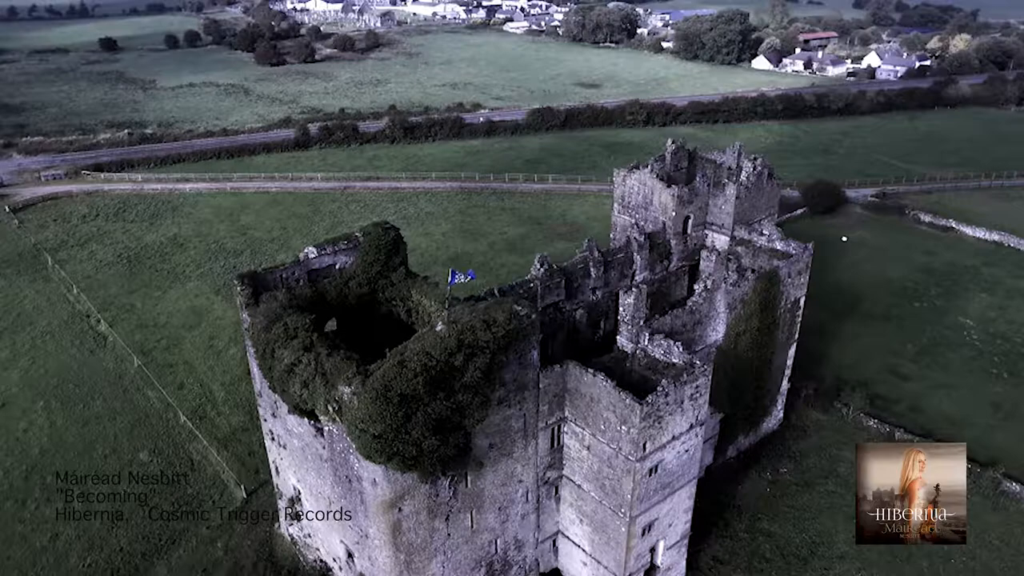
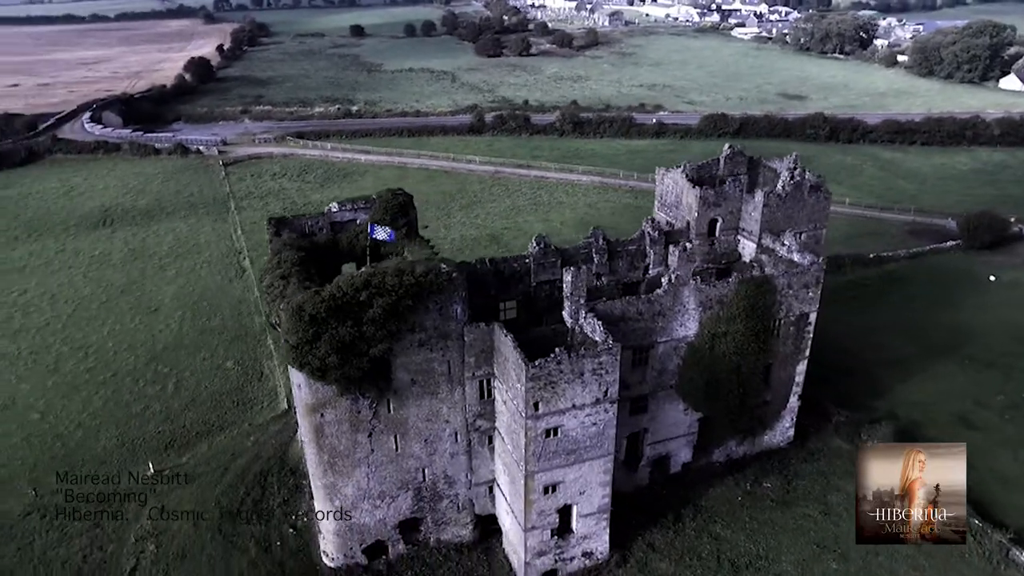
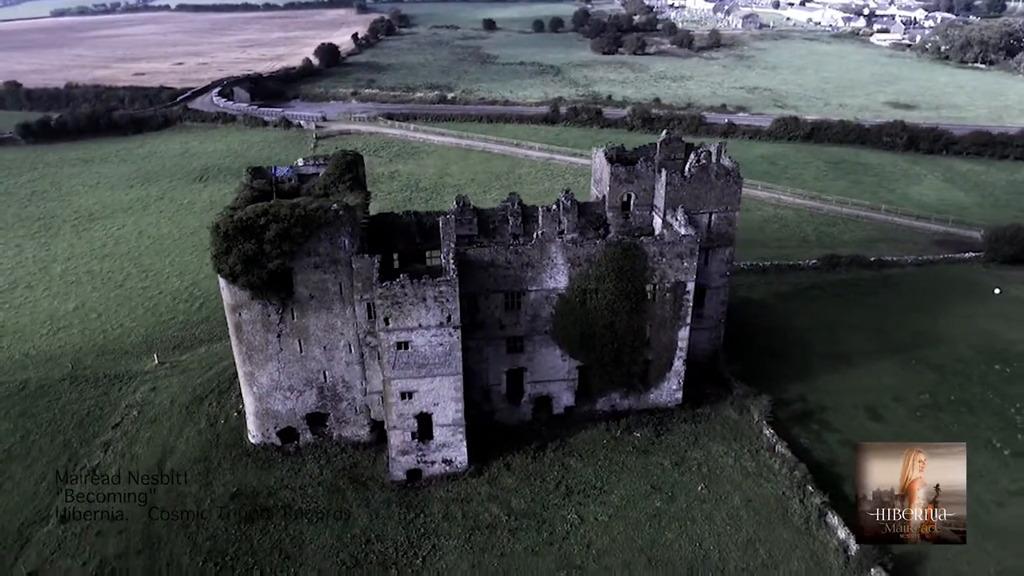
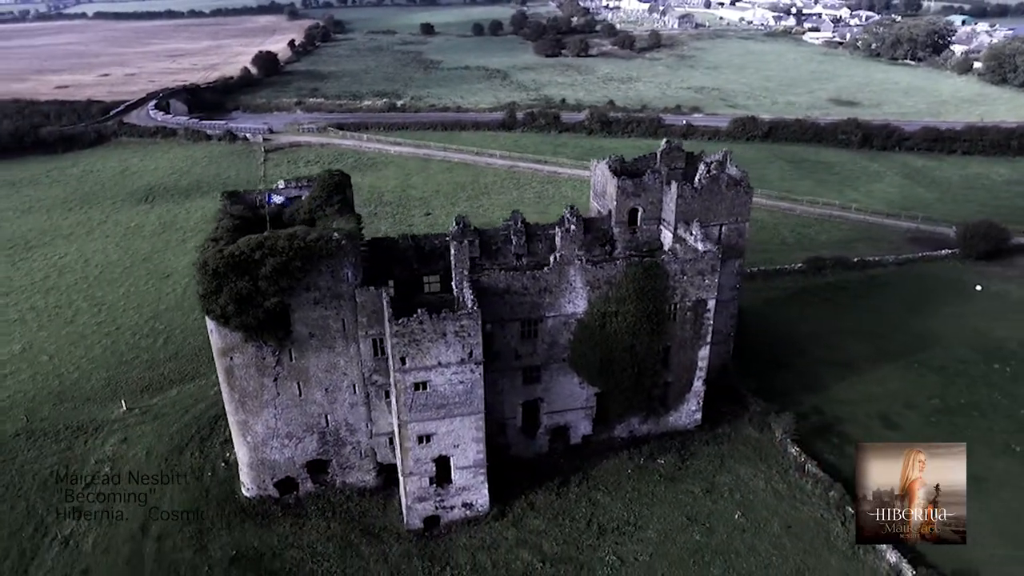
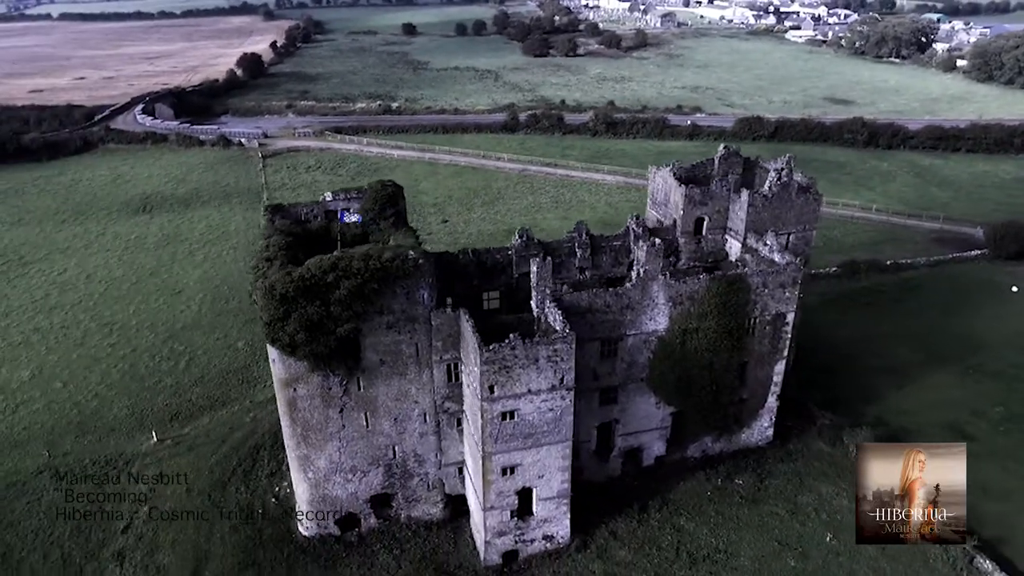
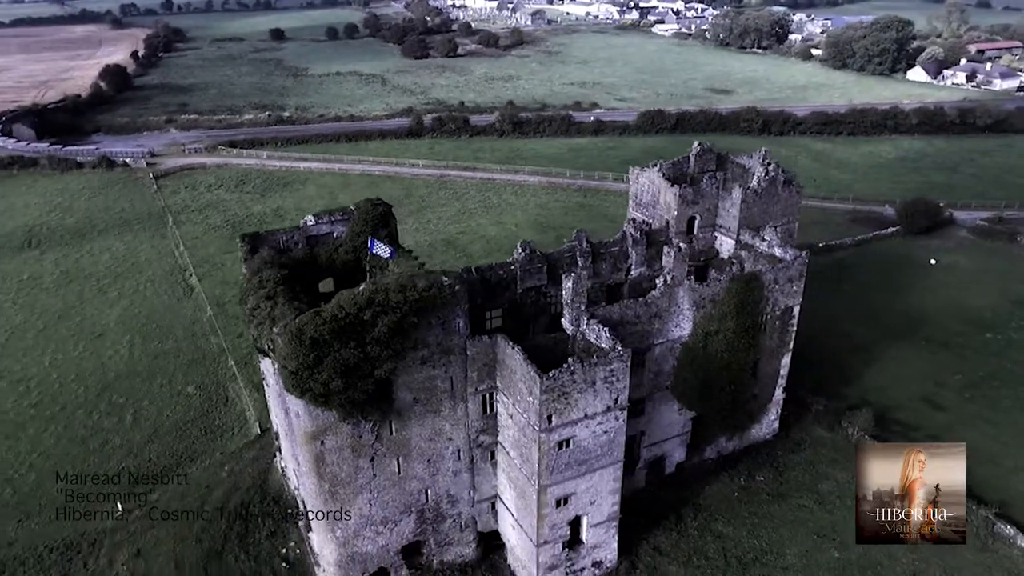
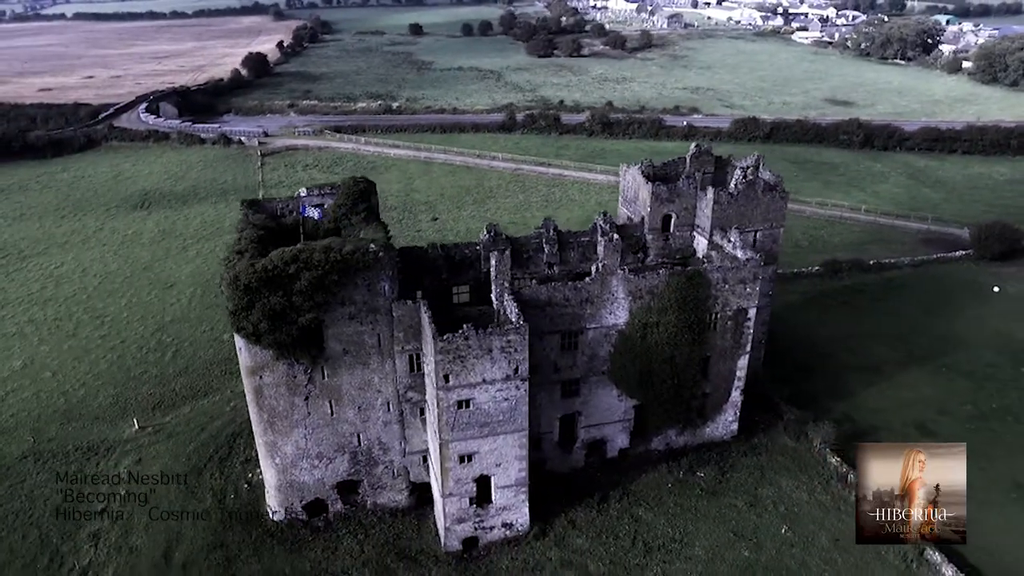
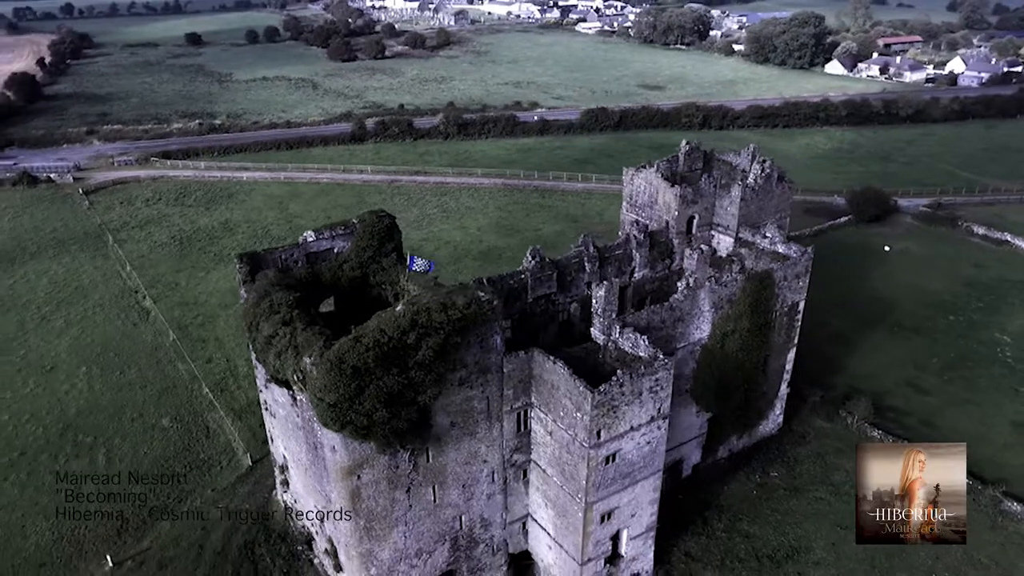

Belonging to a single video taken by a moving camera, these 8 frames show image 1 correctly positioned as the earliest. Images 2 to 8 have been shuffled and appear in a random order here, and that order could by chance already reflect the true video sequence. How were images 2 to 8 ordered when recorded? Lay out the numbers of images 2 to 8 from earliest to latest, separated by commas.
8, 6, 2, 5, 7, 4, 3
